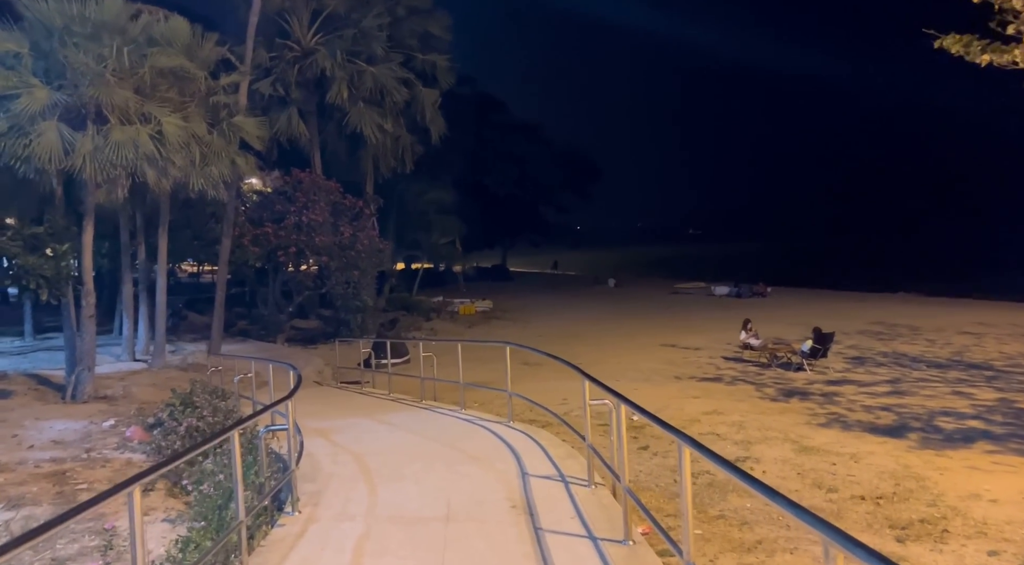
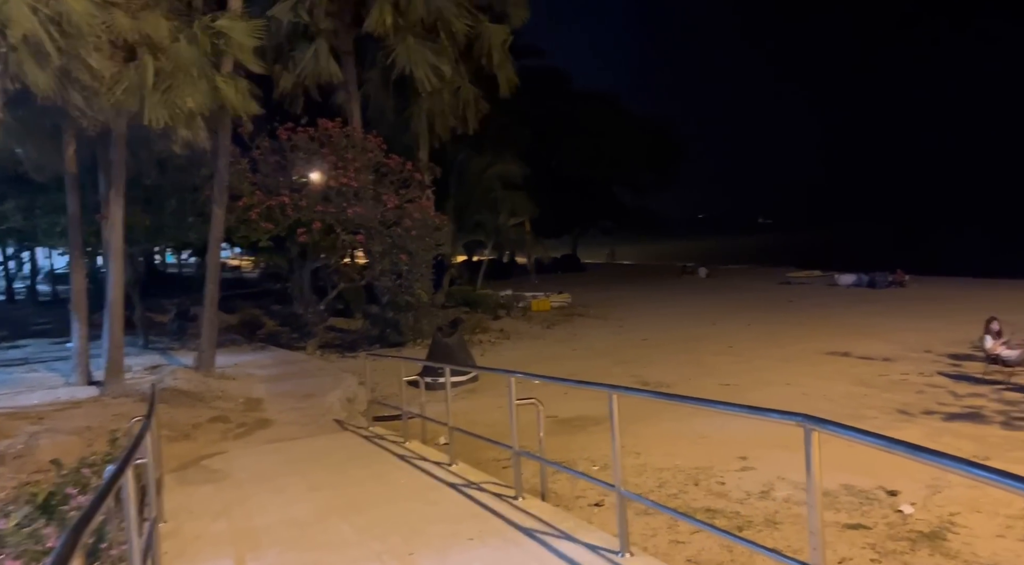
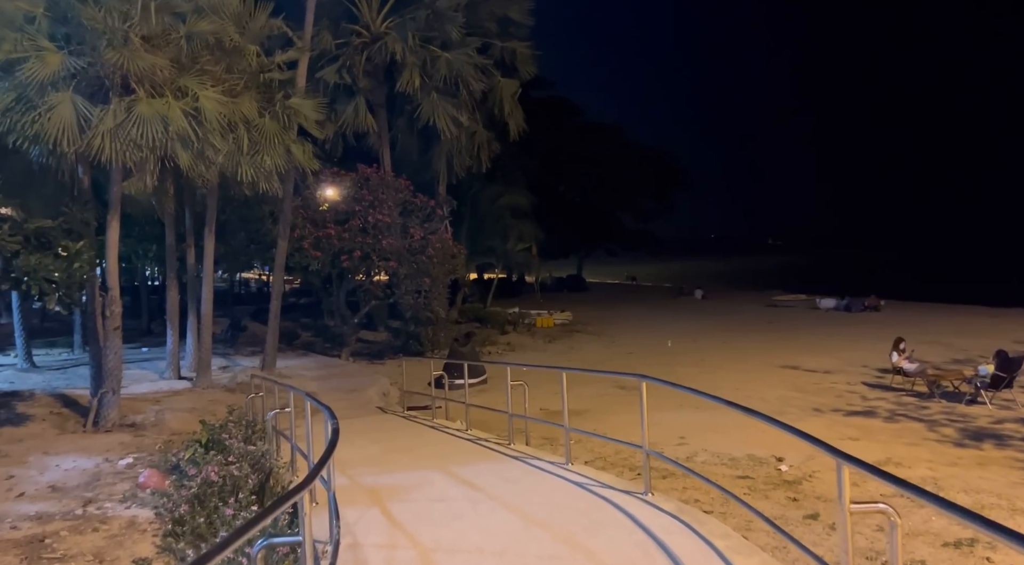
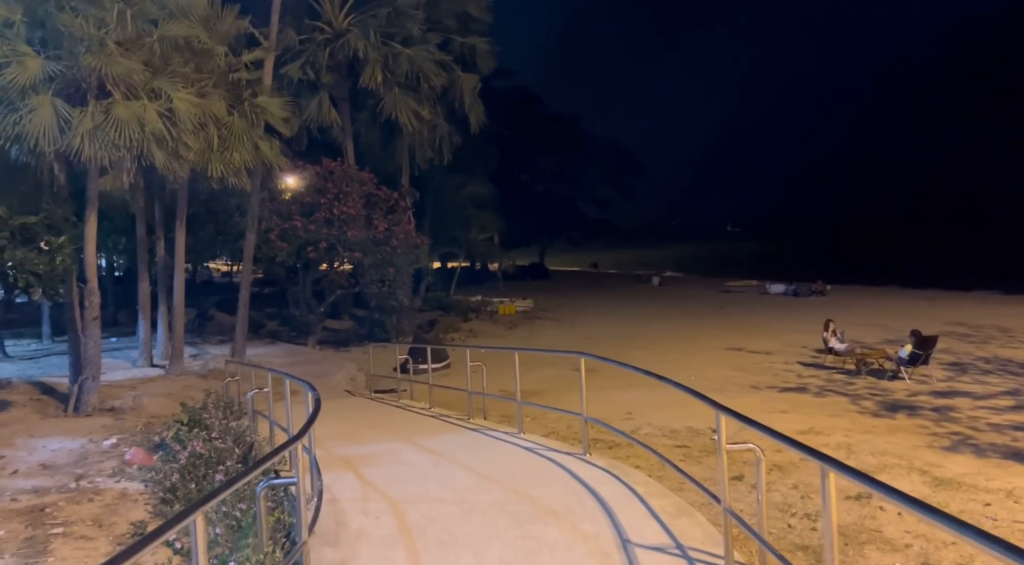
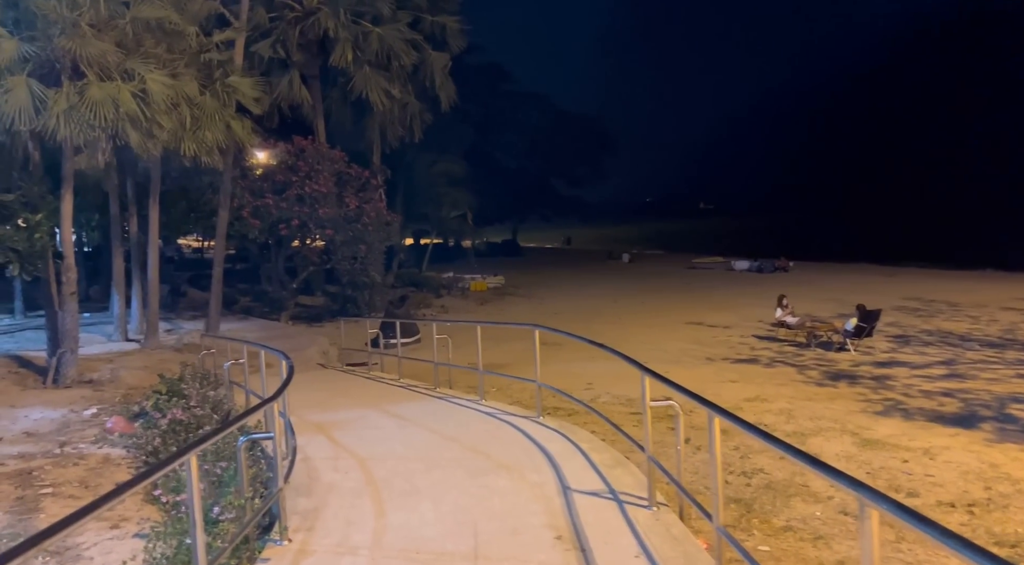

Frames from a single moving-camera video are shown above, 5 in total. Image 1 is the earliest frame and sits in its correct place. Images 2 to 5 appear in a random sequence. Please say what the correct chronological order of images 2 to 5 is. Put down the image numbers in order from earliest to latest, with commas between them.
5, 4, 3, 2
